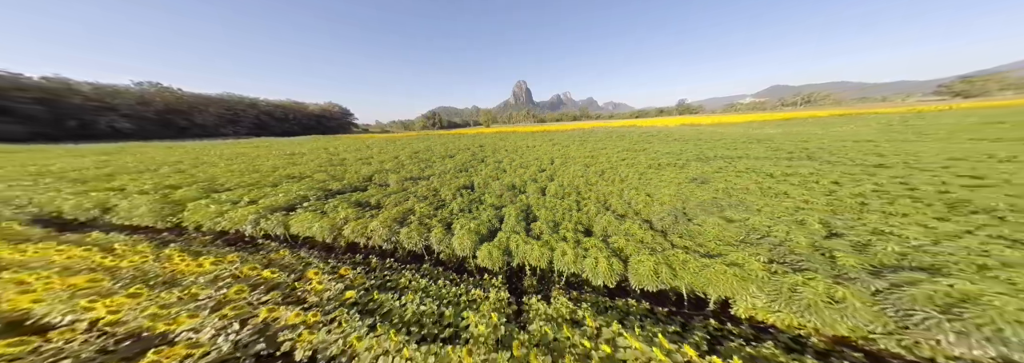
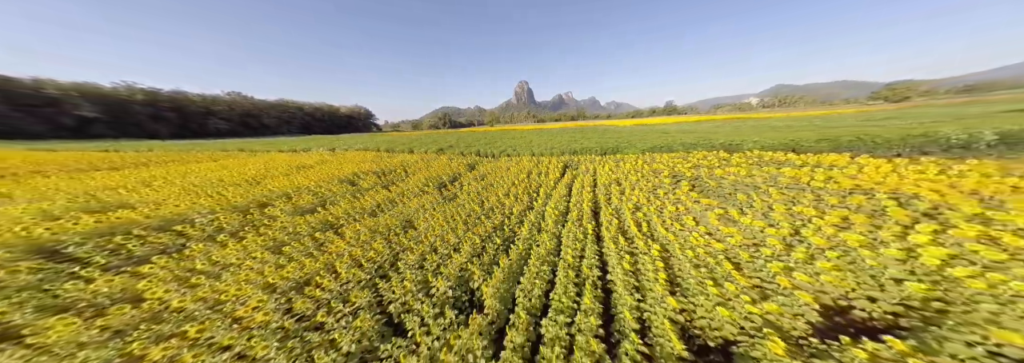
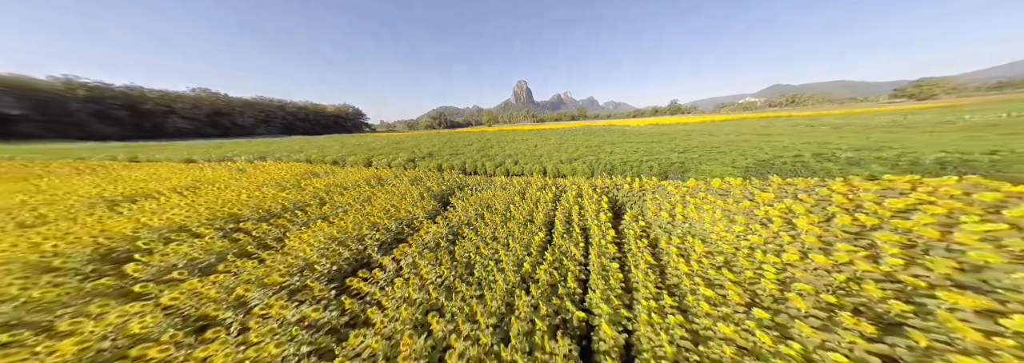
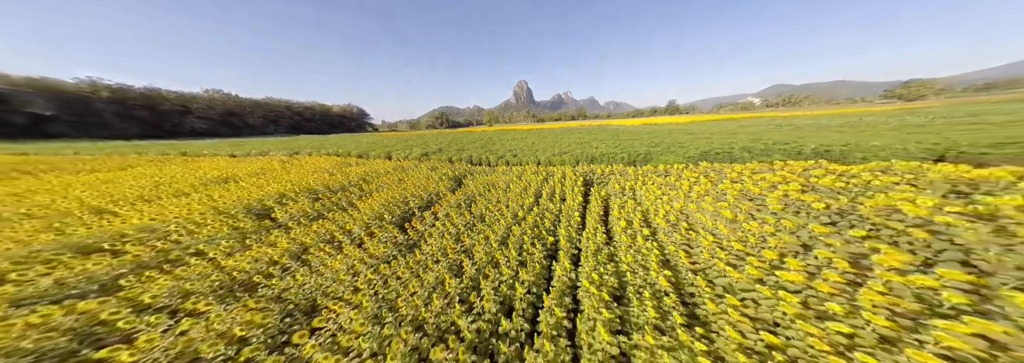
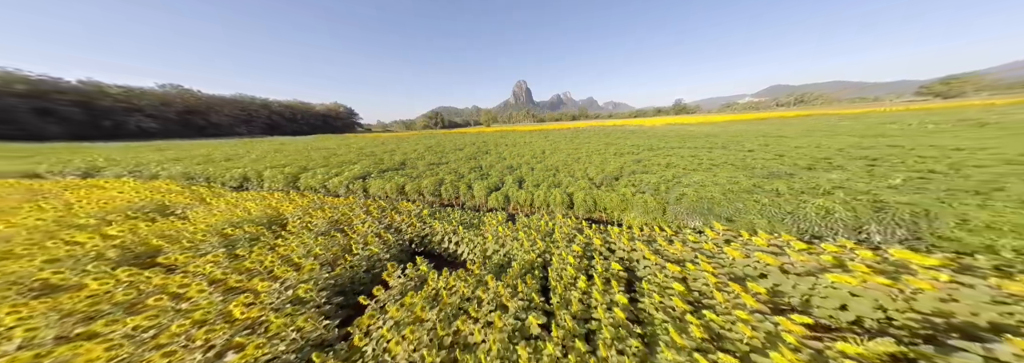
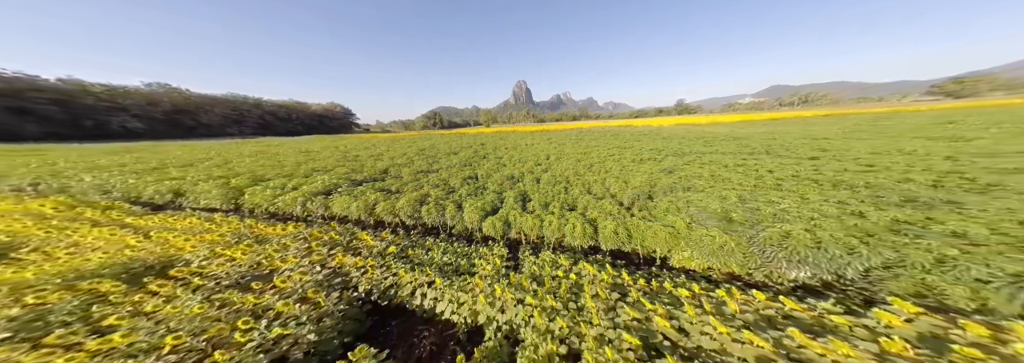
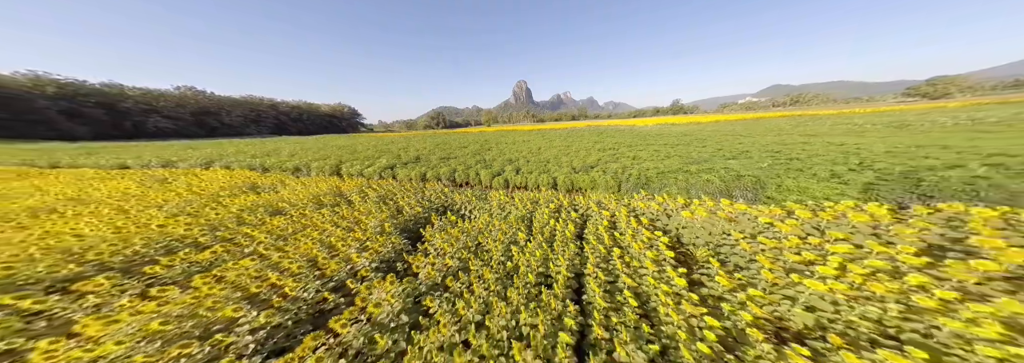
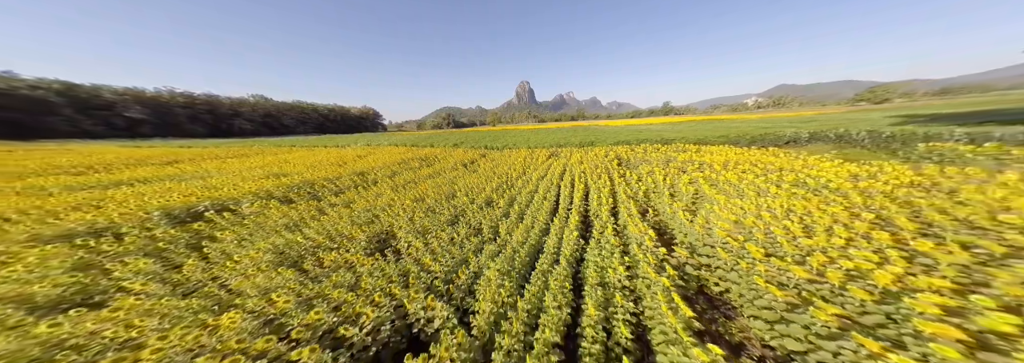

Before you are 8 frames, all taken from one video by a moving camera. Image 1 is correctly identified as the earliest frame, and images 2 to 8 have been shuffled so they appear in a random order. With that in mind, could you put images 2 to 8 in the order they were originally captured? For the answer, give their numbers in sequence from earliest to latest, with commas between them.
6, 5, 7, 3, 4, 2, 8
